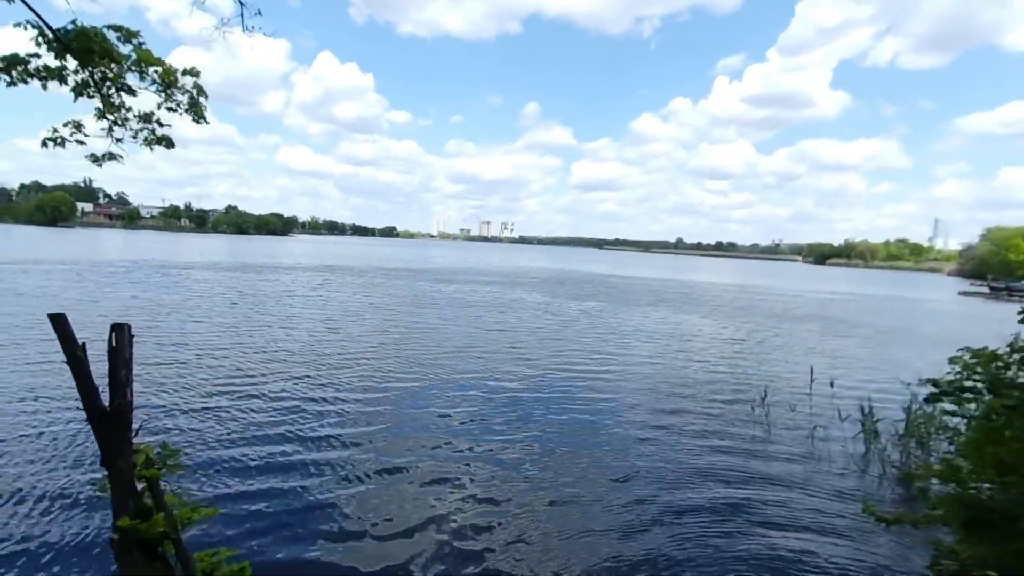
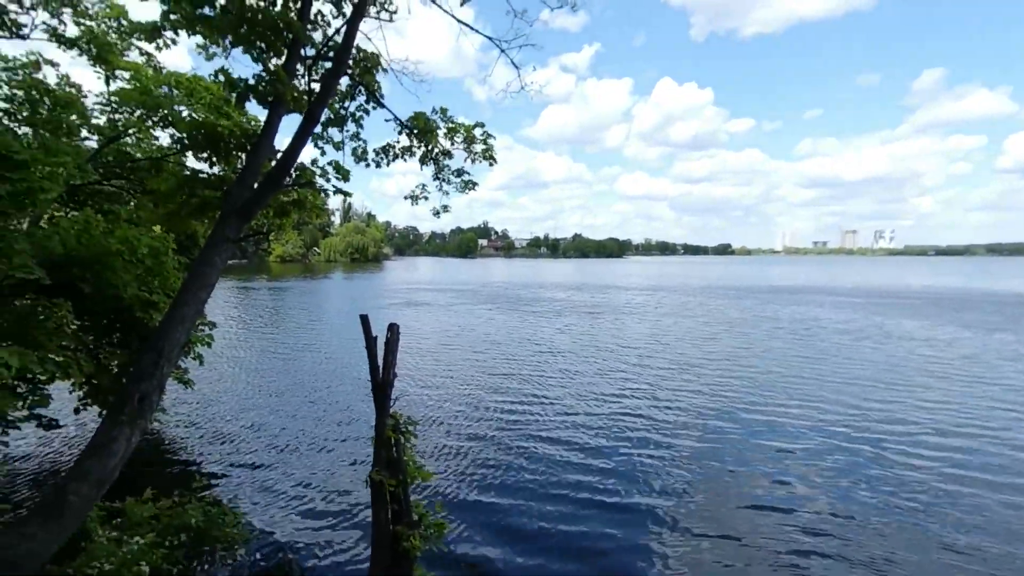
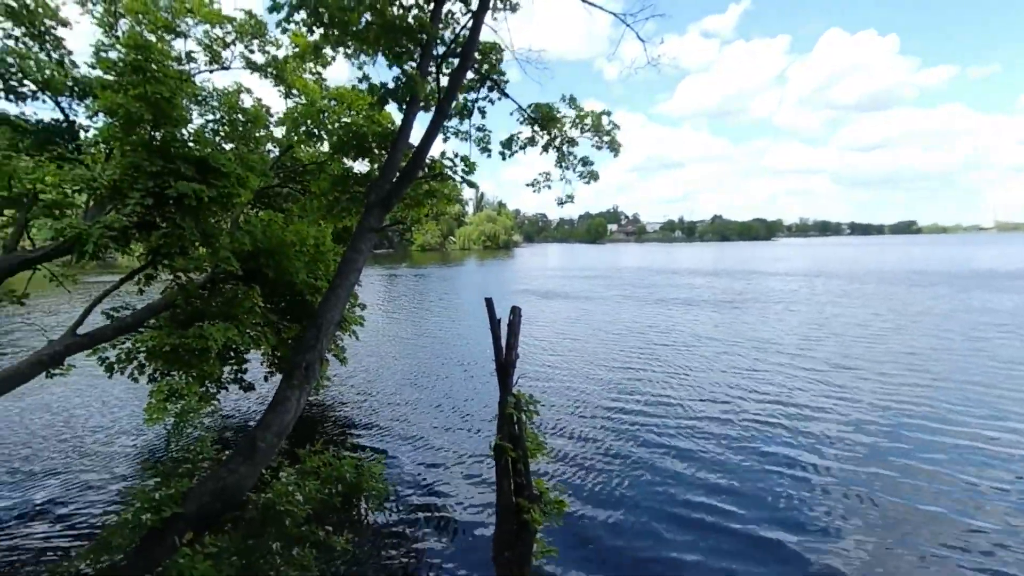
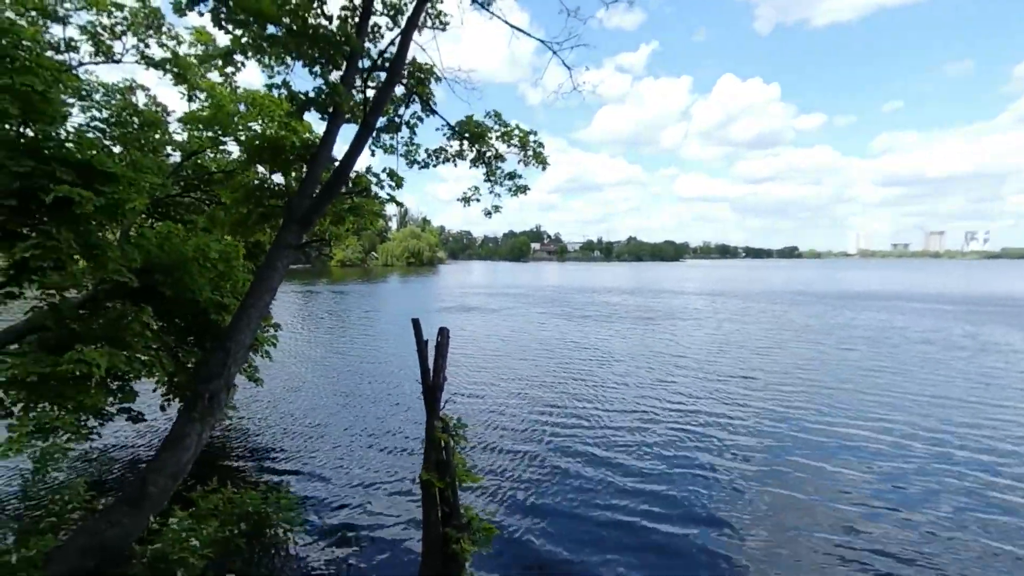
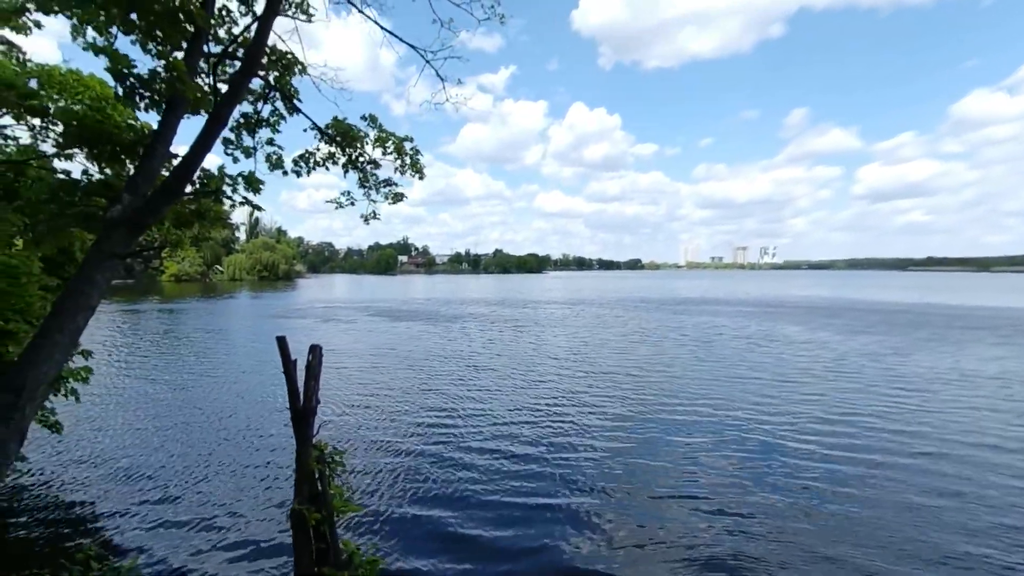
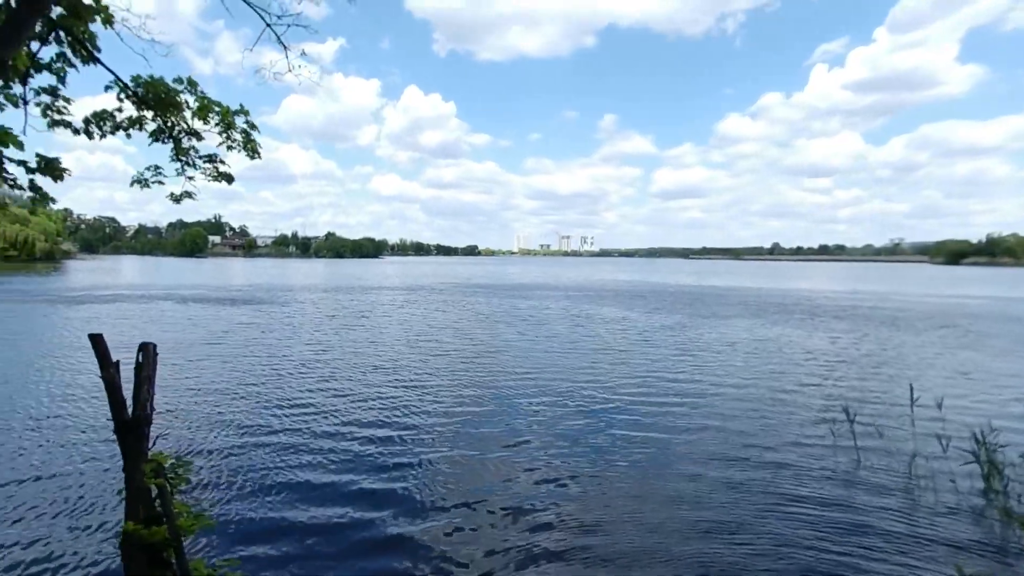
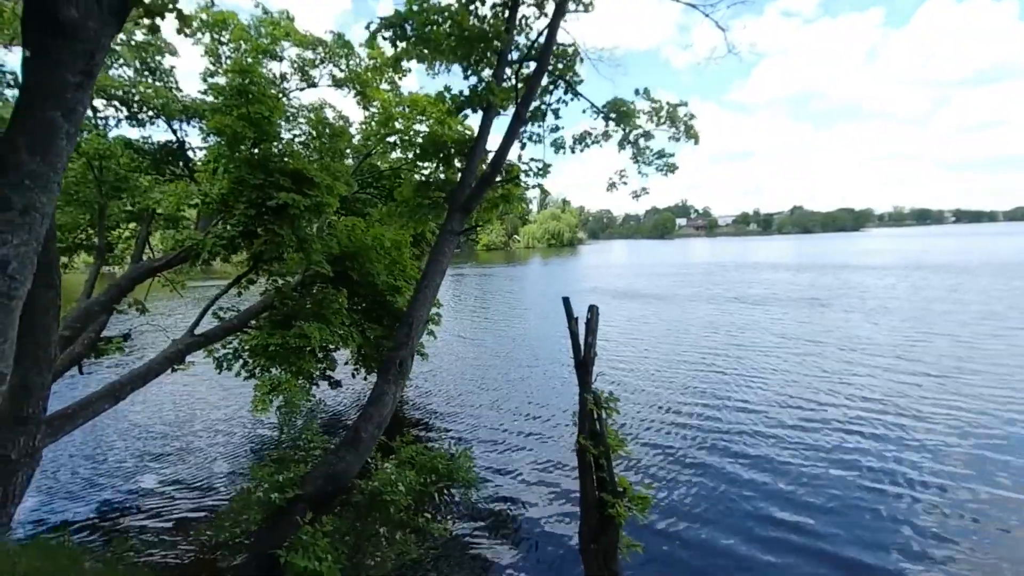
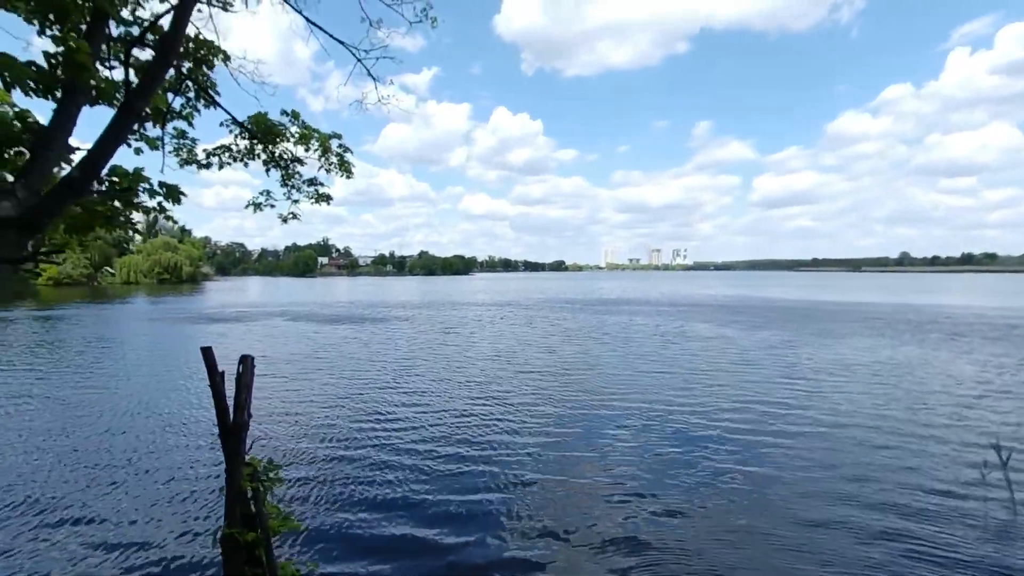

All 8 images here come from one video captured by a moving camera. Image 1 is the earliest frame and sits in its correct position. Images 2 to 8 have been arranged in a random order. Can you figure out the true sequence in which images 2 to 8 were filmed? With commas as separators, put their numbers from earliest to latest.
6, 8, 5, 2, 4, 3, 7
